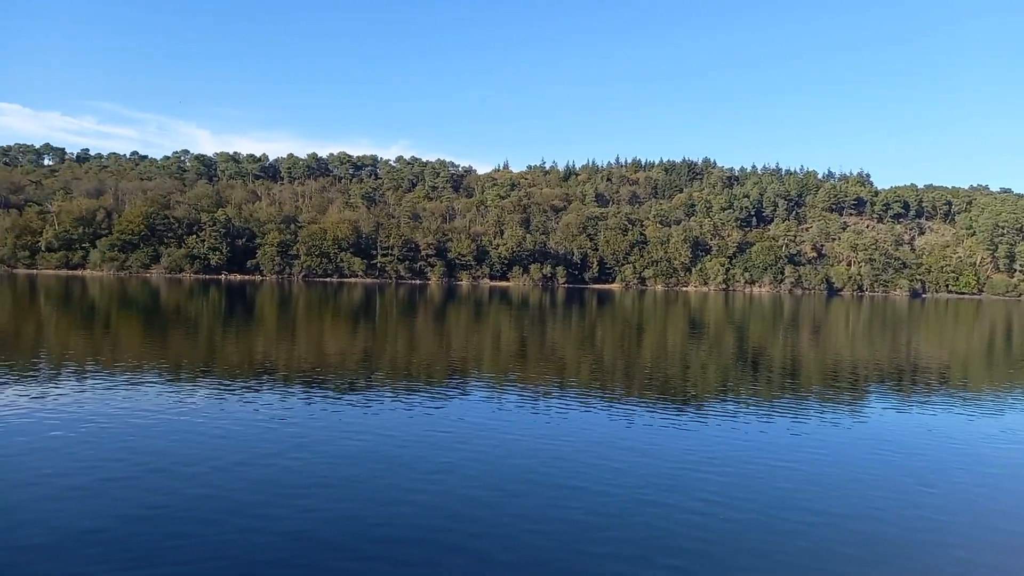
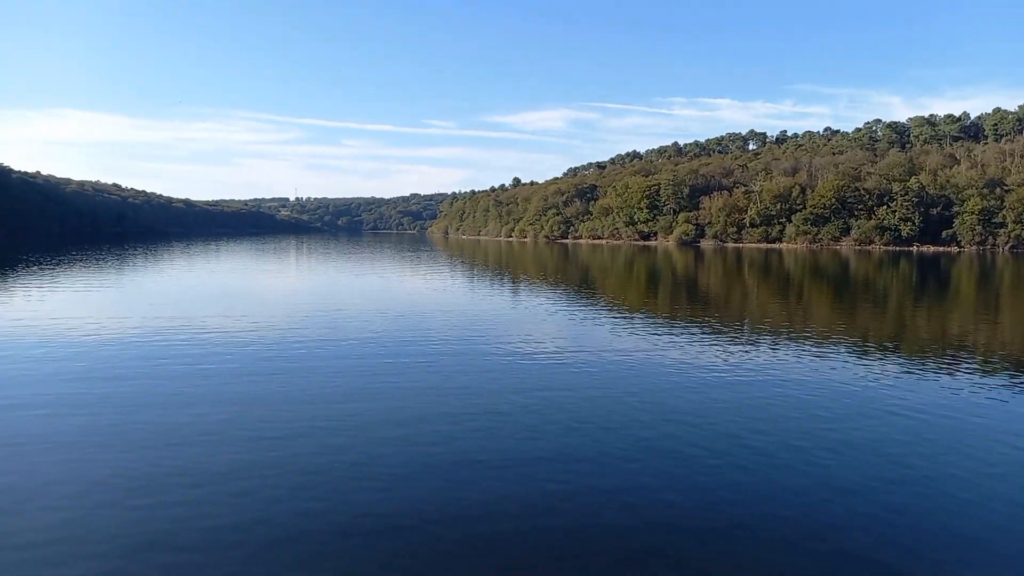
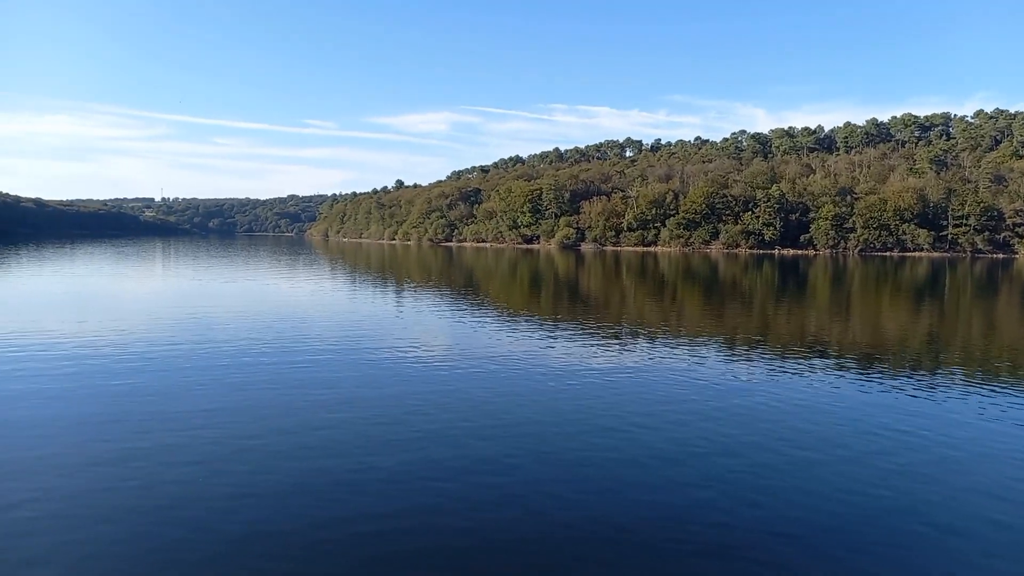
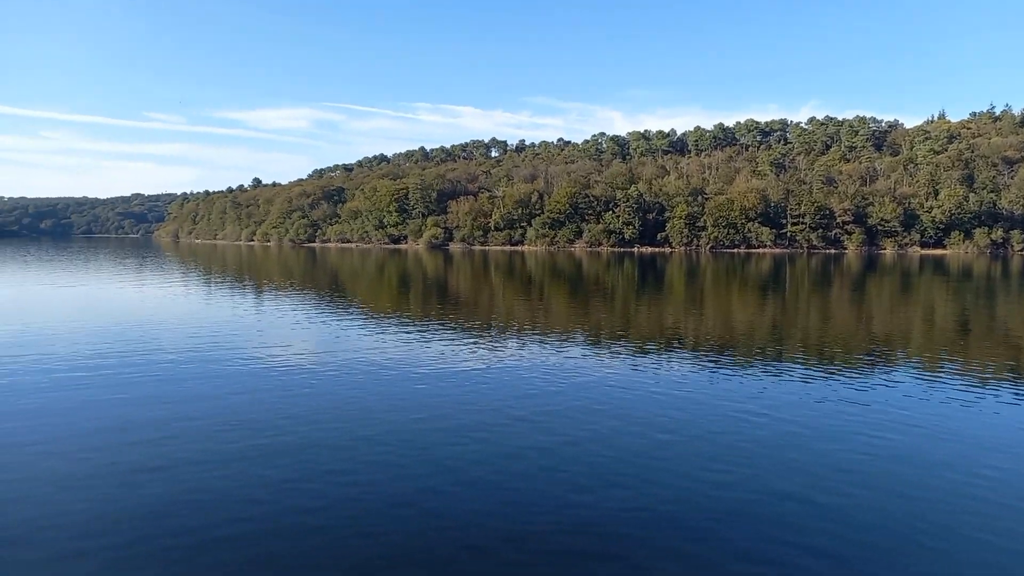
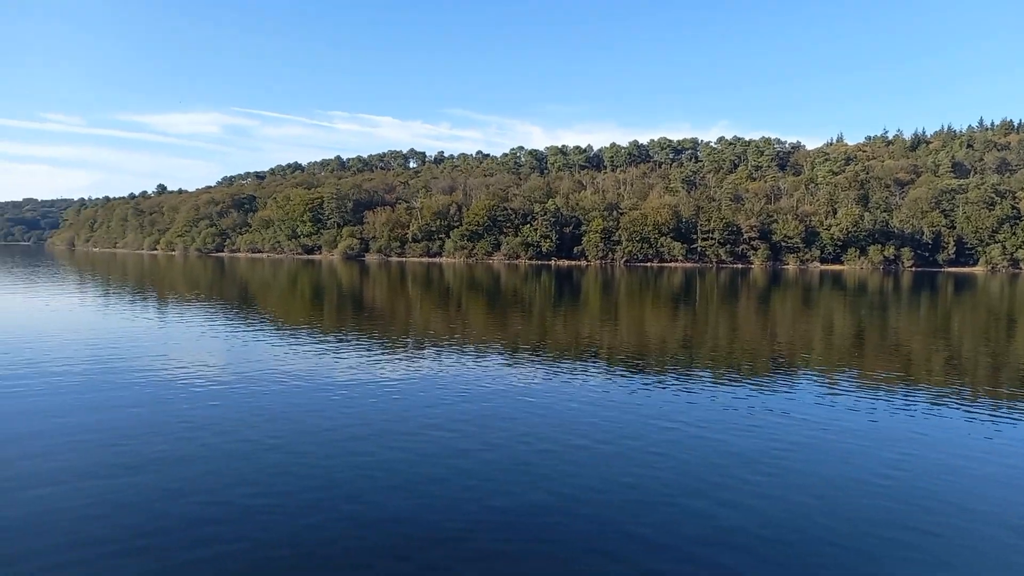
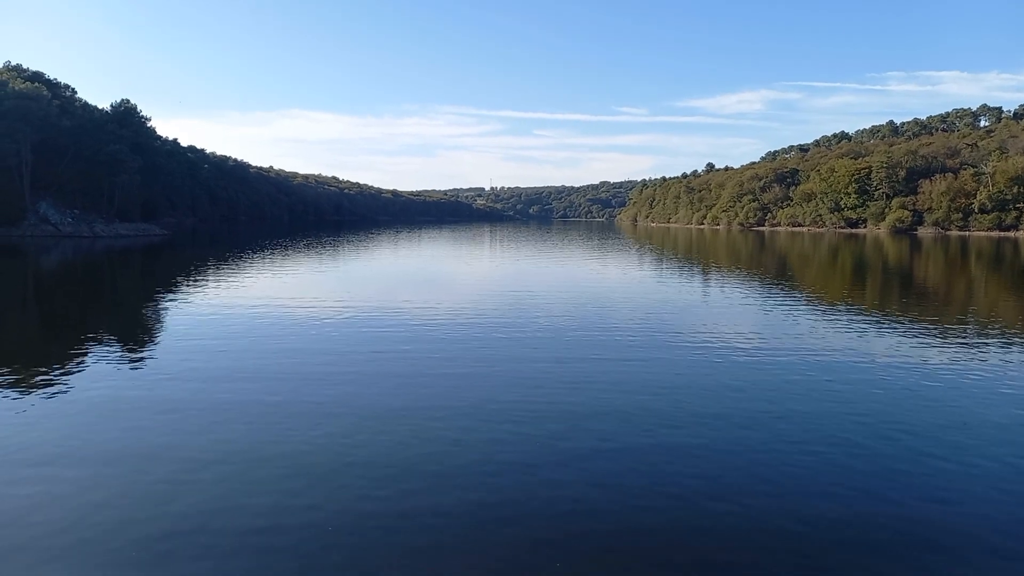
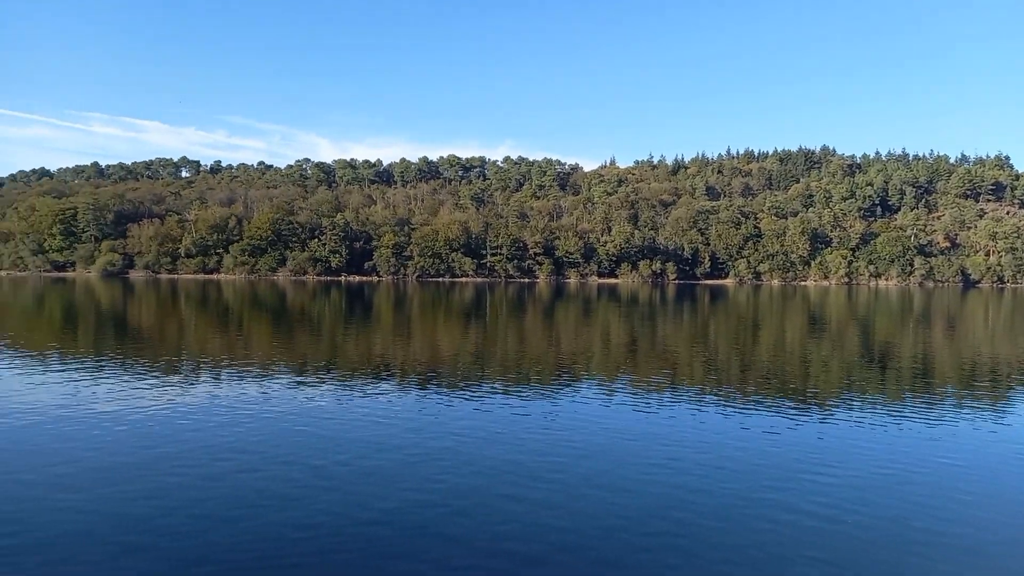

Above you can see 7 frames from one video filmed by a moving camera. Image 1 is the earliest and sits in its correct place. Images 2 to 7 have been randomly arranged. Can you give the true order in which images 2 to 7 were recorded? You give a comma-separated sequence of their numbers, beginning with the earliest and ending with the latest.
7, 5, 4, 3, 2, 6
